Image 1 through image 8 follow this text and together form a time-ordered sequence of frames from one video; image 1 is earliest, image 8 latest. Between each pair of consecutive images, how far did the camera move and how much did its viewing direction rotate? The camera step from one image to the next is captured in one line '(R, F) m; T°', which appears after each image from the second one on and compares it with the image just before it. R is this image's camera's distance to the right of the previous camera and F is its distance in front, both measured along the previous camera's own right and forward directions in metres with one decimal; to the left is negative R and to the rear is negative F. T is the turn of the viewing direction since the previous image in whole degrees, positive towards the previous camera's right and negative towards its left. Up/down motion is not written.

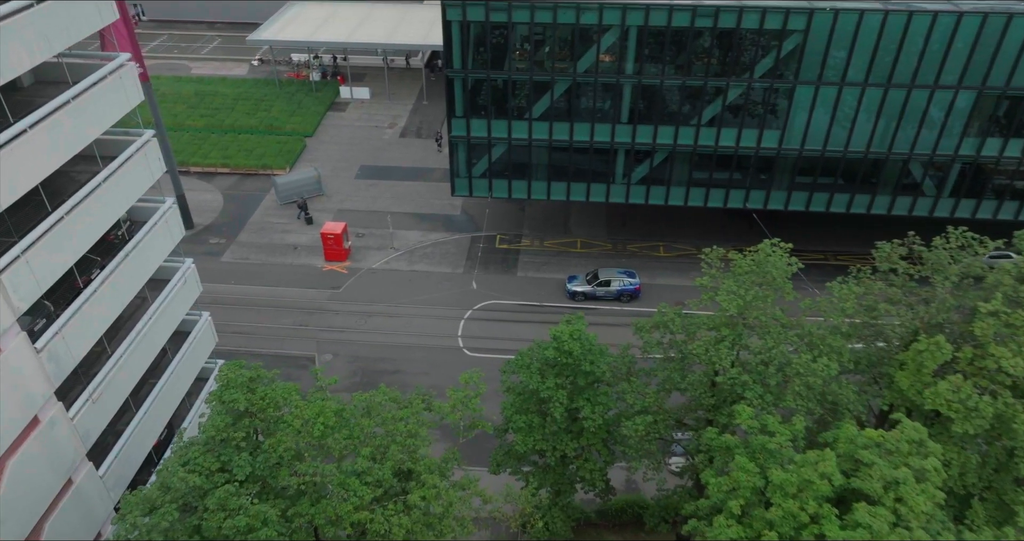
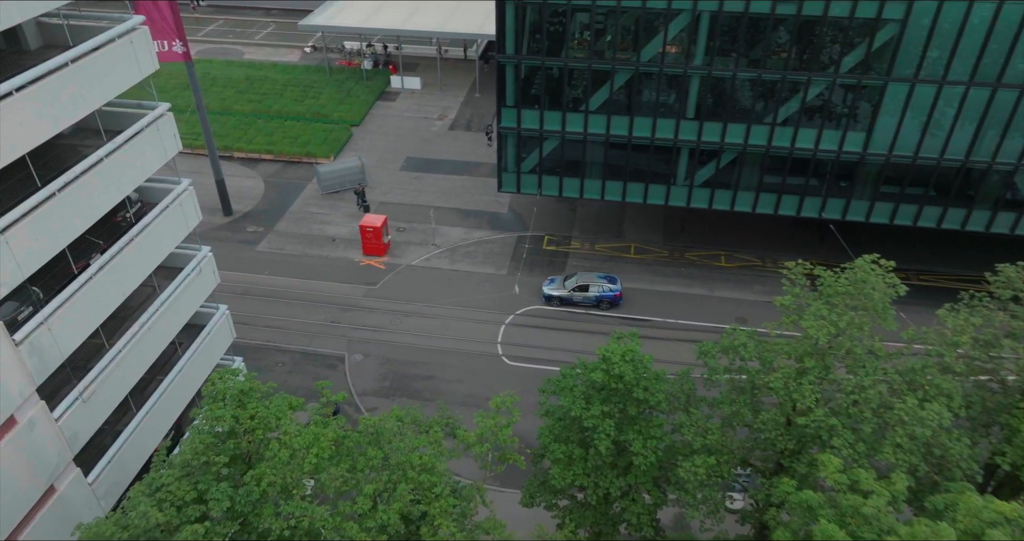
(+0.1, +2.6) m; -4°
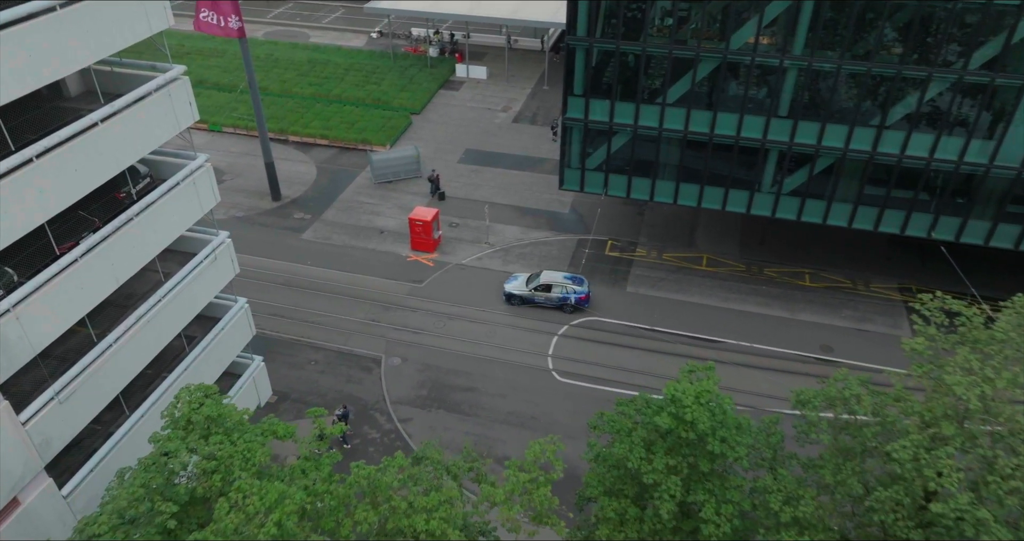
(+0.1, +3.0) m; -5°
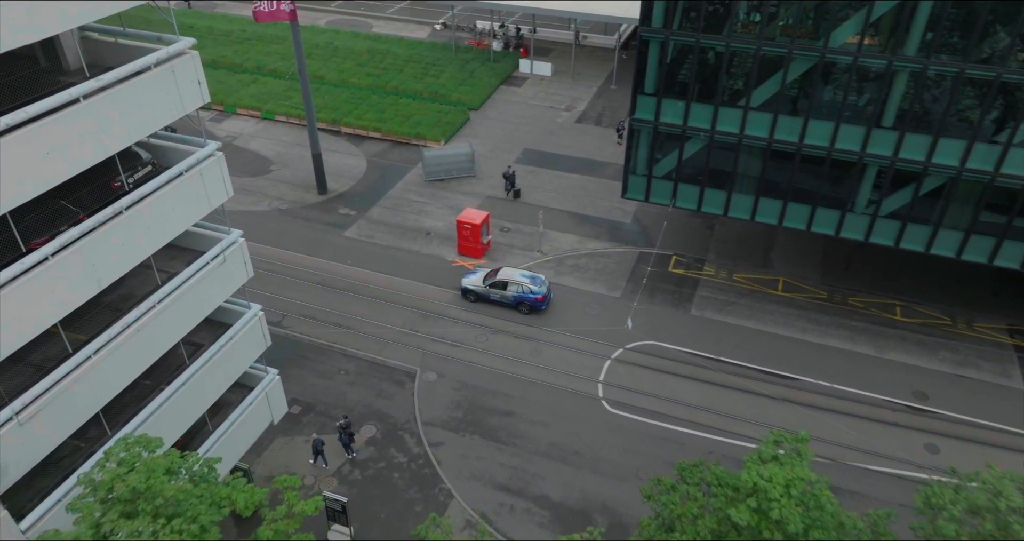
(+0.2, +2.8) m; -5°
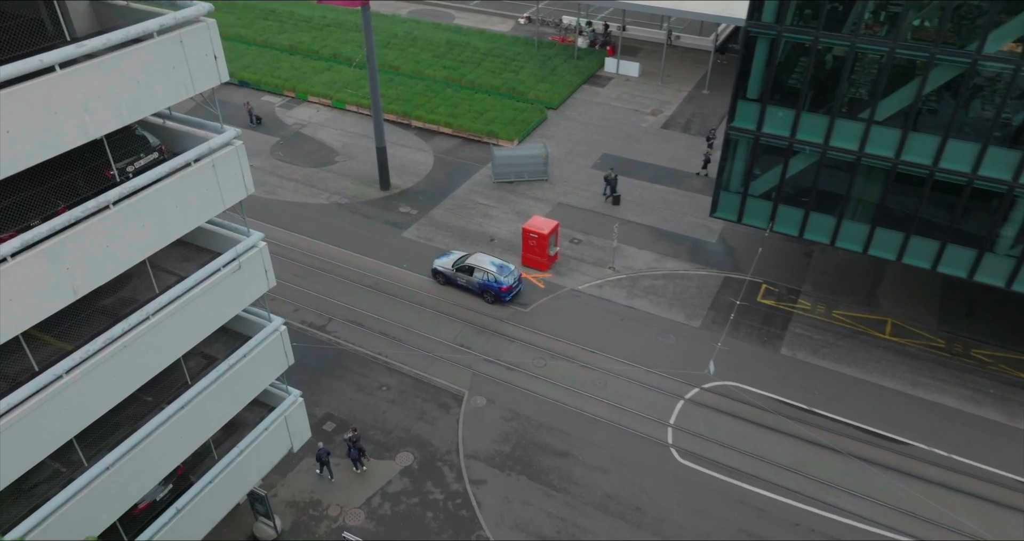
(+0.1, +2.9) m; -6°
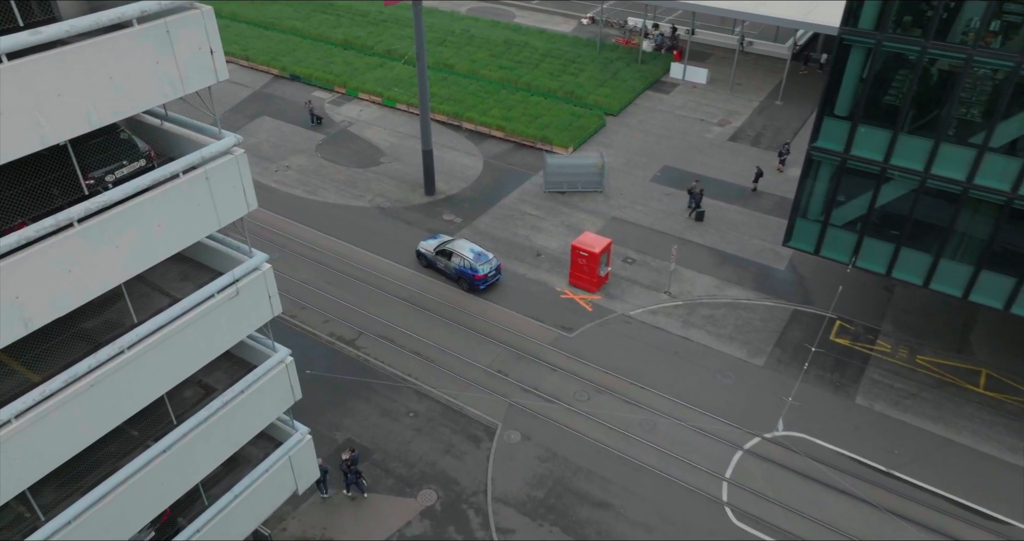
(+0.2, +2.2) m; -4°
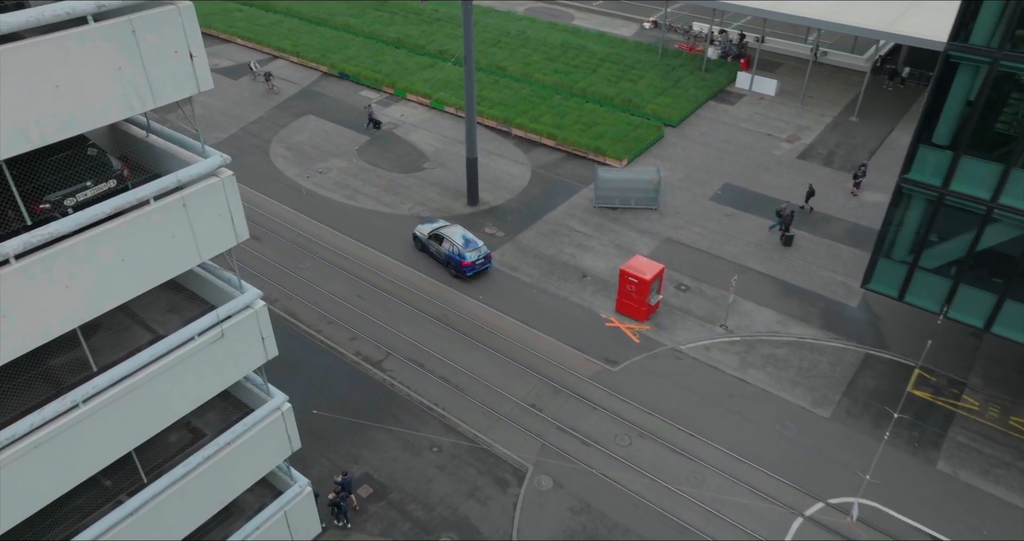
(+0.2, +2.0) m; -4°
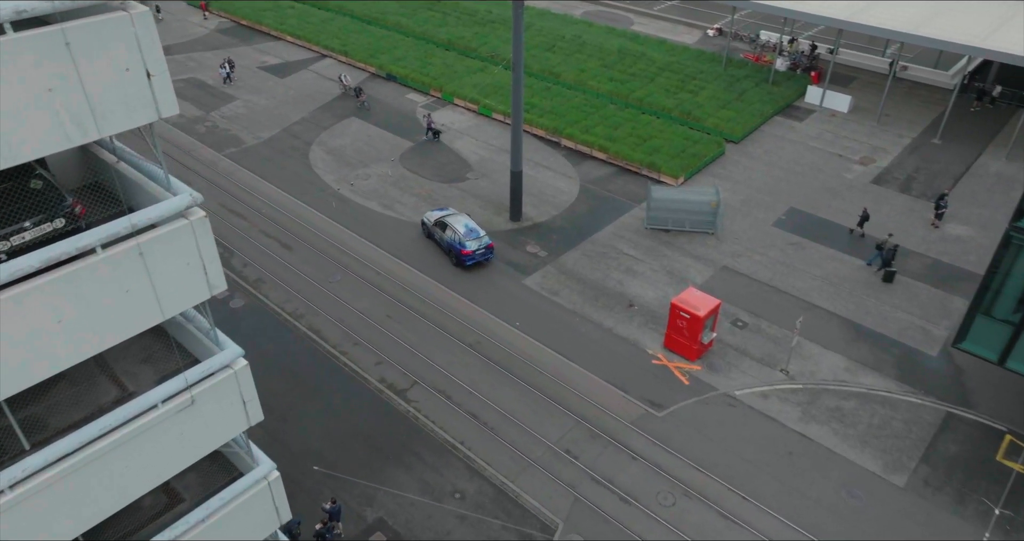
(+0.2, +2.0) m; -4°
